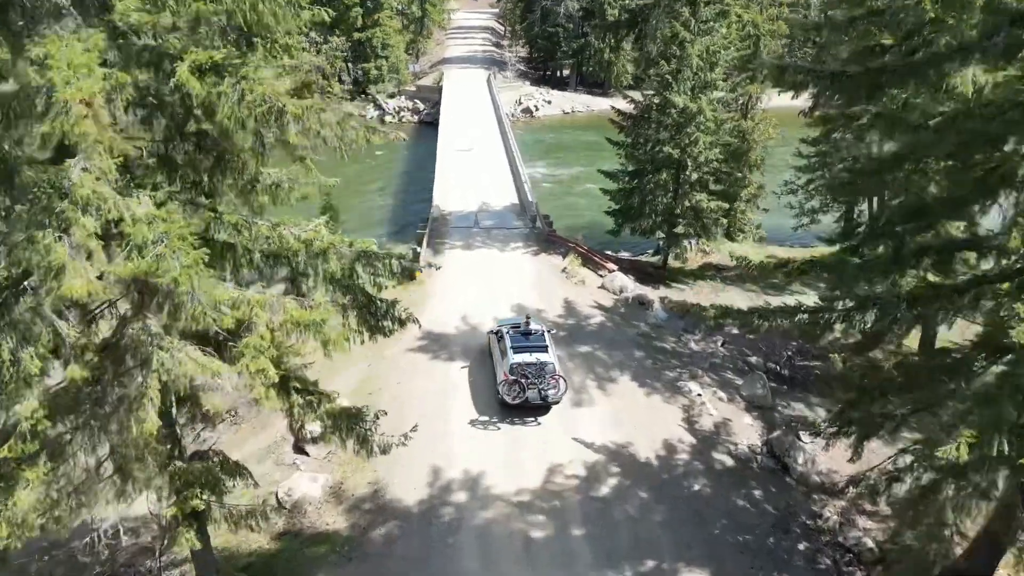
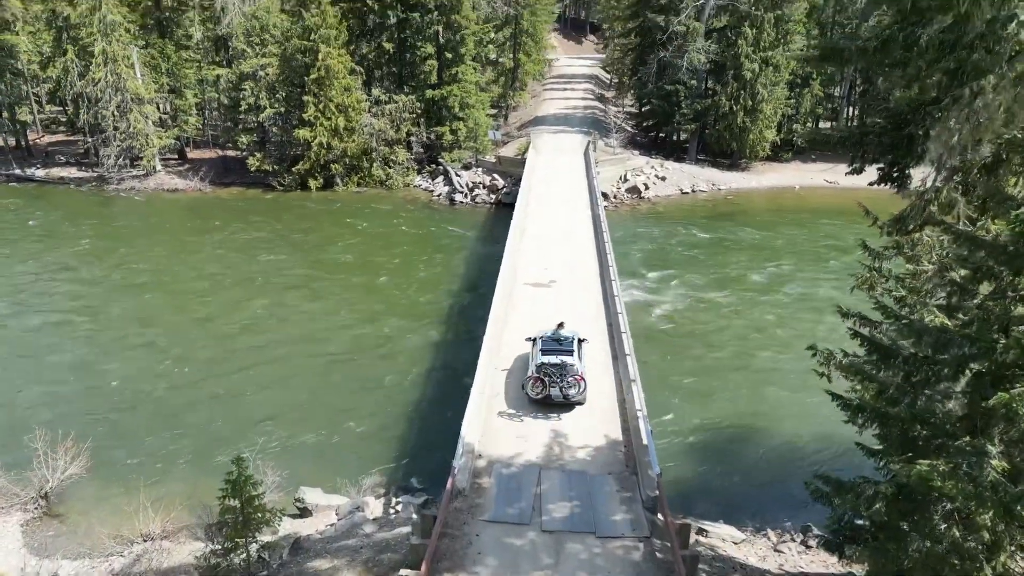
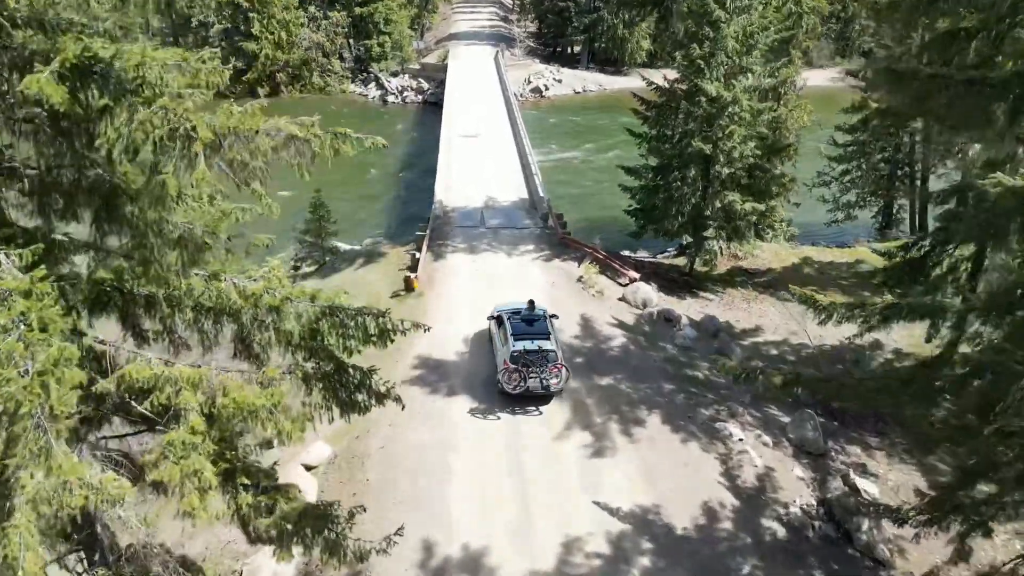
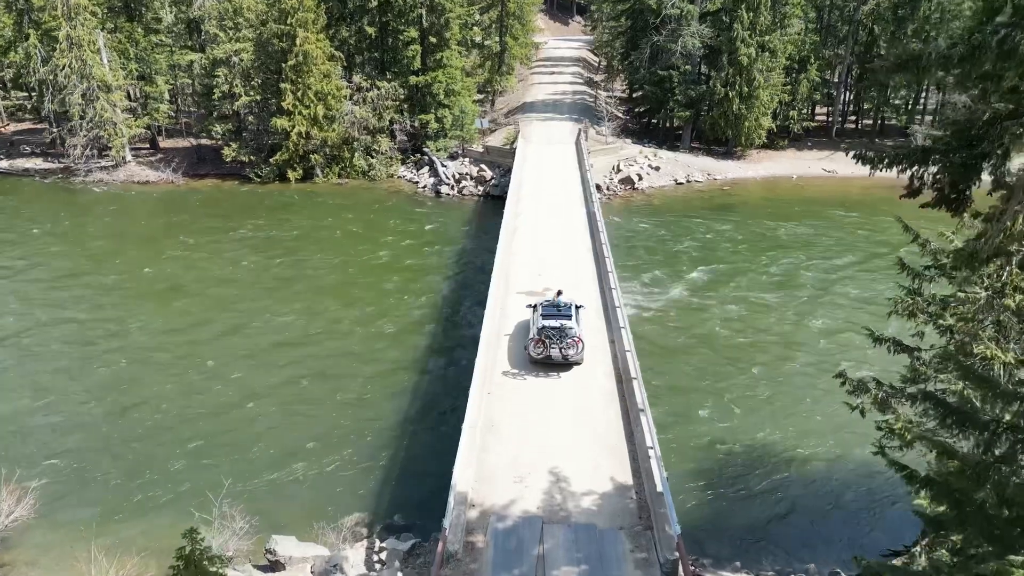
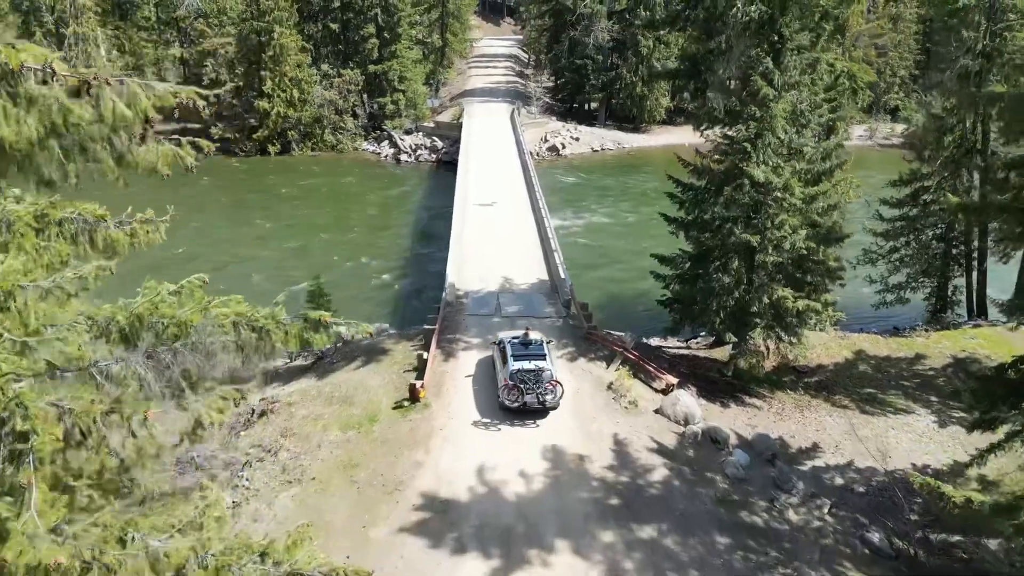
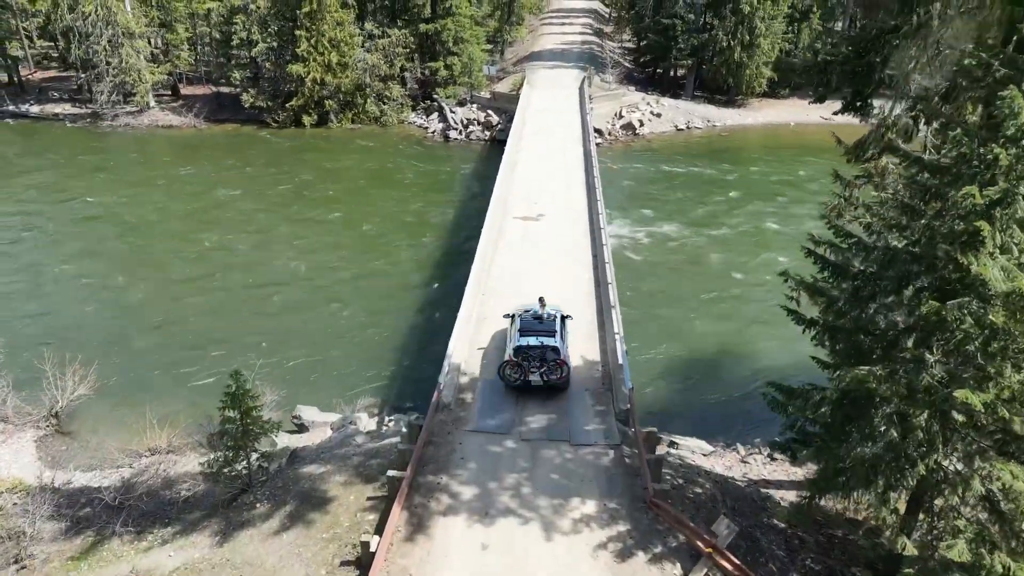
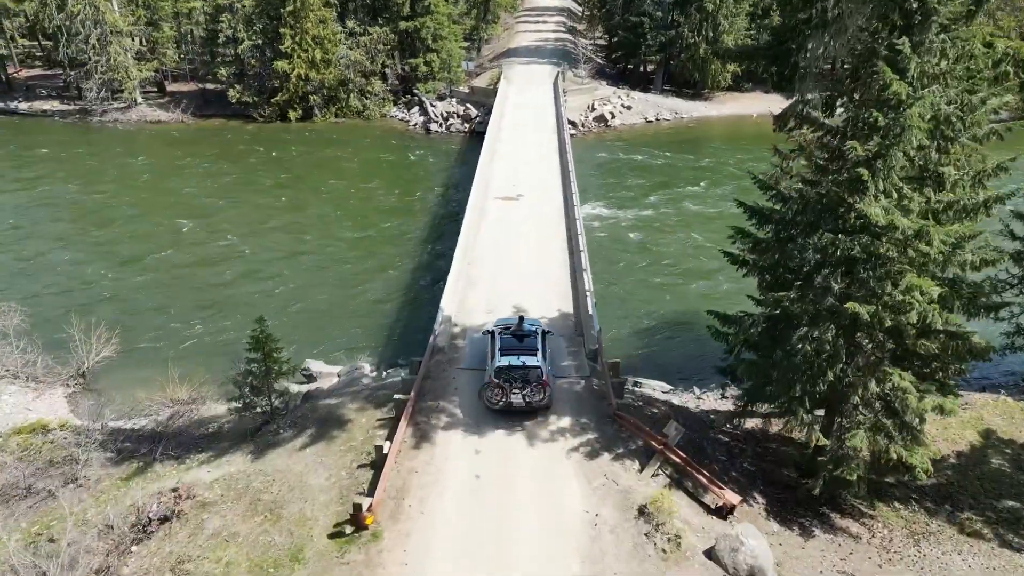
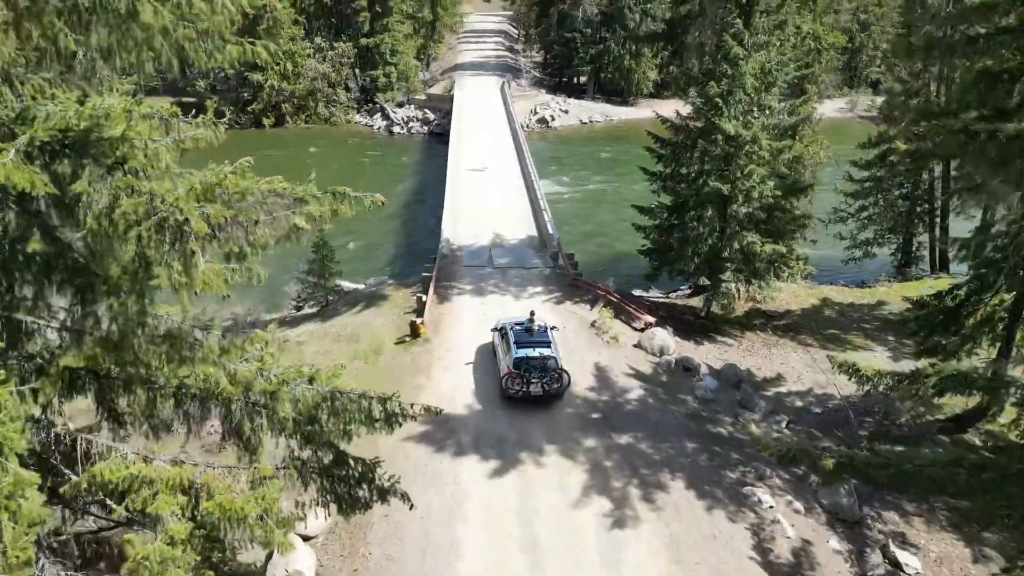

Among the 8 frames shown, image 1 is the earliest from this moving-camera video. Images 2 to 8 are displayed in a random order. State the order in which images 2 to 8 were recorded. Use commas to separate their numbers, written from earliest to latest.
3, 8, 5, 7, 6, 2, 4
